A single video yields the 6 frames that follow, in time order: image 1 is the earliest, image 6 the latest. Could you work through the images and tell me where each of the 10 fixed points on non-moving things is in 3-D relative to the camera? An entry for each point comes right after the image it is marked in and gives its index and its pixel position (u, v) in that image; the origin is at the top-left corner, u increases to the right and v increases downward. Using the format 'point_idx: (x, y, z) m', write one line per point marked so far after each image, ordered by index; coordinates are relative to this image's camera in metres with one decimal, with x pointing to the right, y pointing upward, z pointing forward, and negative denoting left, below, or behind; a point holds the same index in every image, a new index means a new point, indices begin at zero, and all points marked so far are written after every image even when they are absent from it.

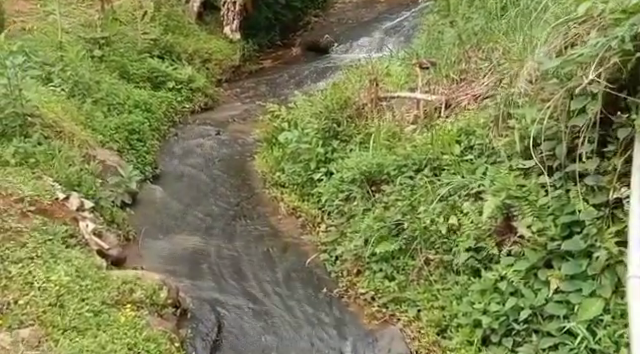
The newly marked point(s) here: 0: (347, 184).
0: (+0.3, -0.1, +8.2) m
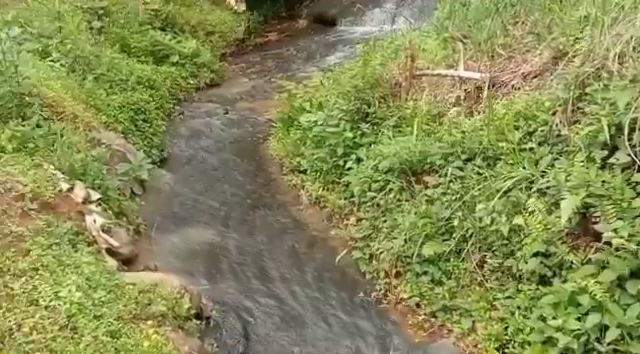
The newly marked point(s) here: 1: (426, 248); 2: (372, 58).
0: (+0.6, 0.0, +7.4) m
1: (+0.8, -0.6, +6.4) m
2: (+0.7, +1.4, +9.8) m
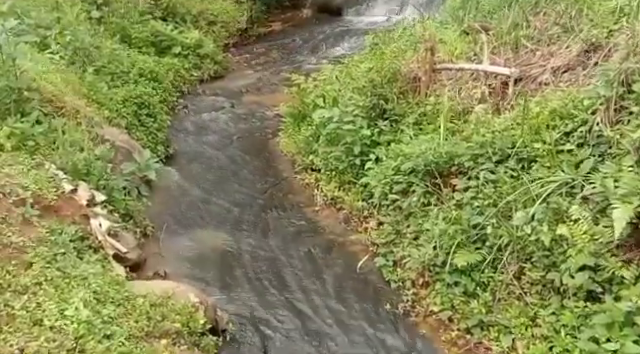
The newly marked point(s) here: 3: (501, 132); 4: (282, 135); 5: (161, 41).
0: (+0.7, 0.0, +7.0) m
1: (+1.0, -0.6, +5.9) m
2: (+0.8, +1.4, +9.4) m
3: (+1.5, +0.4, +6.6) m
4: (-0.5, +0.5, +9.8) m
5: (-2.5, +2.1, +12.5) m
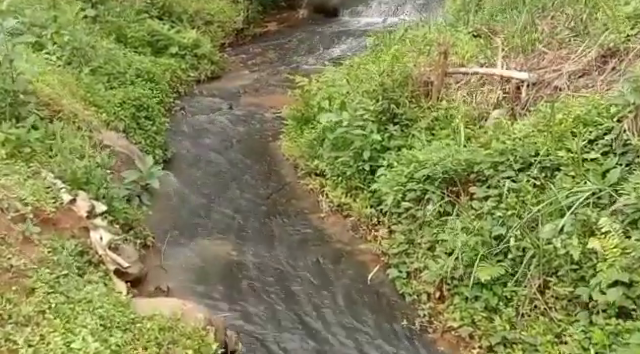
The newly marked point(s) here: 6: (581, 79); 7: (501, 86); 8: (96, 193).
0: (+0.8, 0.0, +6.7) m
1: (+1.1, -0.7, +5.6) m
2: (+0.9, +1.4, +9.1) m
3: (+1.6, +0.3, +6.3) m
4: (-0.4, +0.5, +9.6) m
5: (-2.4, +2.1, +12.1) m
6: (+2.3, +0.8, +7.0) m
7: (+1.6, +0.8, +7.4) m
8: (-1.8, -0.1, +6.4) m
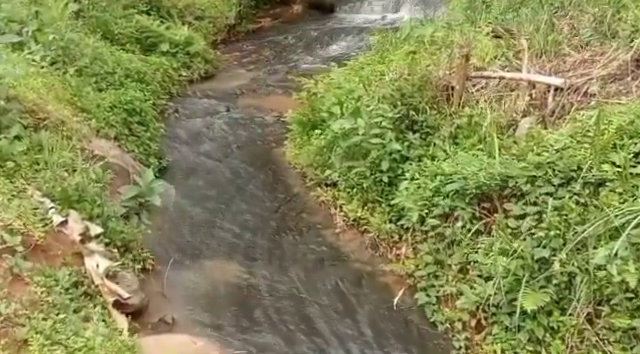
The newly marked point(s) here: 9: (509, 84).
0: (+1.0, -0.2, +6.1) m
1: (+1.3, -0.8, +5.1) m
2: (+1.0, +1.3, +8.5) m
3: (+1.7, +0.2, +5.7) m
4: (-0.4, +0.4, +8.9) m
5: (-2.4, +2.0, +11.5) m
6: (+2.4, +0.8, +6.4) m
7: (+1.8, +0.7, +6.8) m
8: (-1.6, -0.2, +5.8) m
9: (+1.6, +0.8, +6.9) m
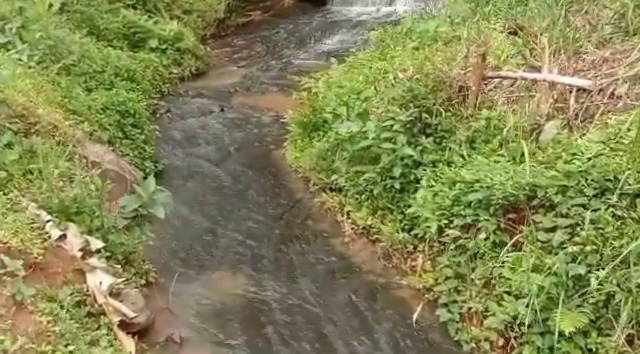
0: (+1.1, -0.2, +5.7) m
1: (+1.4, -0.9, +4.7) m
2: (+1.0, +1.3, +8.1) m
3: (+1.8, +0.1, +5.4) m
4: (-0.3, +0.3, +8.5) m
5: (-2.5, +1.9, +11.0) m
6: (+2.5, +0.7, +6.1) m
7: (+1.8, +0.7, +6.4) m
8: (-1.5, -0.3, +5.4) m
9: (+1.7, +0.8, +6.6) m
